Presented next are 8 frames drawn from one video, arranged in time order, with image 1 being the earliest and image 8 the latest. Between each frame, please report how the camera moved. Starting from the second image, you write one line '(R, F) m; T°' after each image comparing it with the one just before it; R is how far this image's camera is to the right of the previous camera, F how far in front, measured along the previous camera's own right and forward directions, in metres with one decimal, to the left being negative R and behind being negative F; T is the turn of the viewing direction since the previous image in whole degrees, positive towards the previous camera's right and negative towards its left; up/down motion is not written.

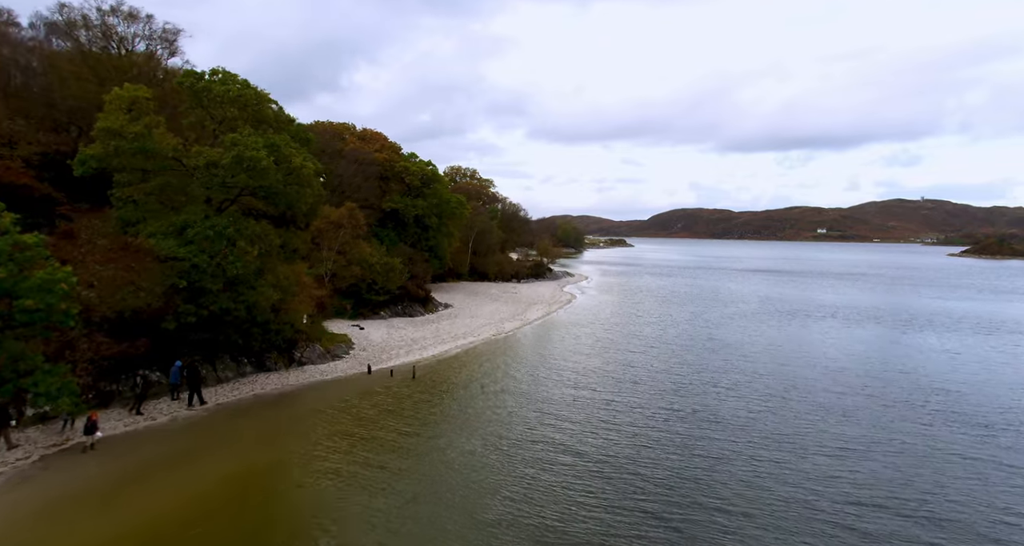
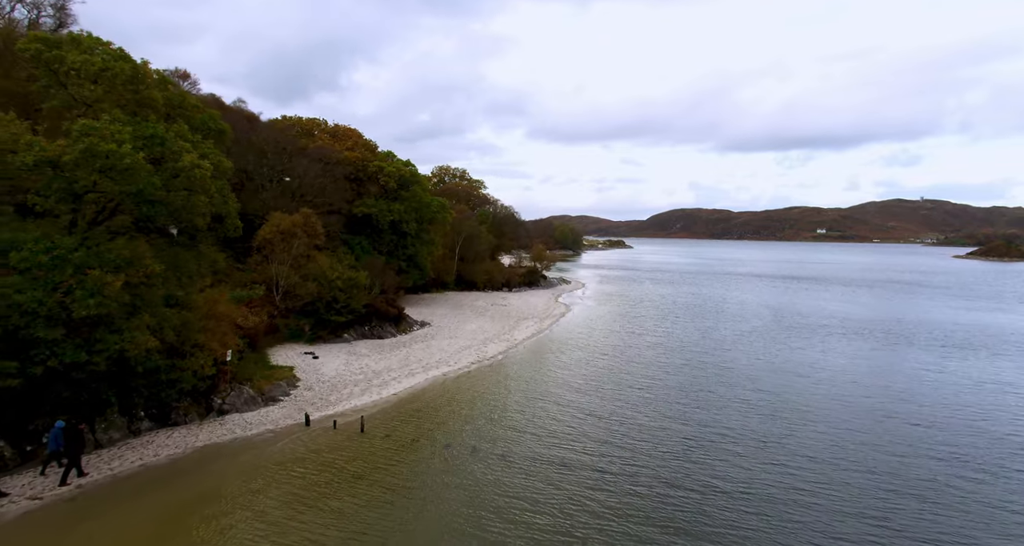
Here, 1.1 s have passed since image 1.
(+0.8, +4.0) m; 0°
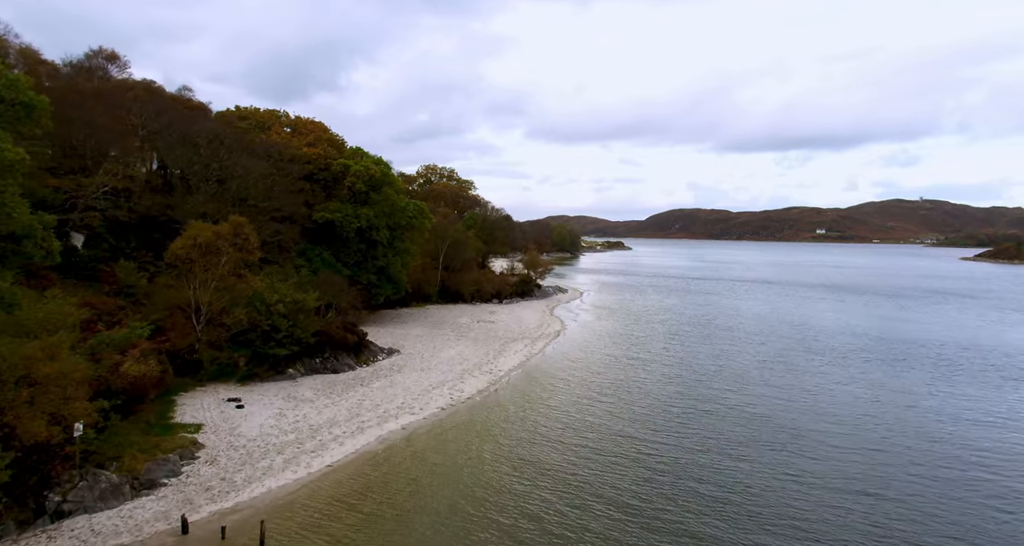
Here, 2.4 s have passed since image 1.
(+0.7, +4.8) m; 0°
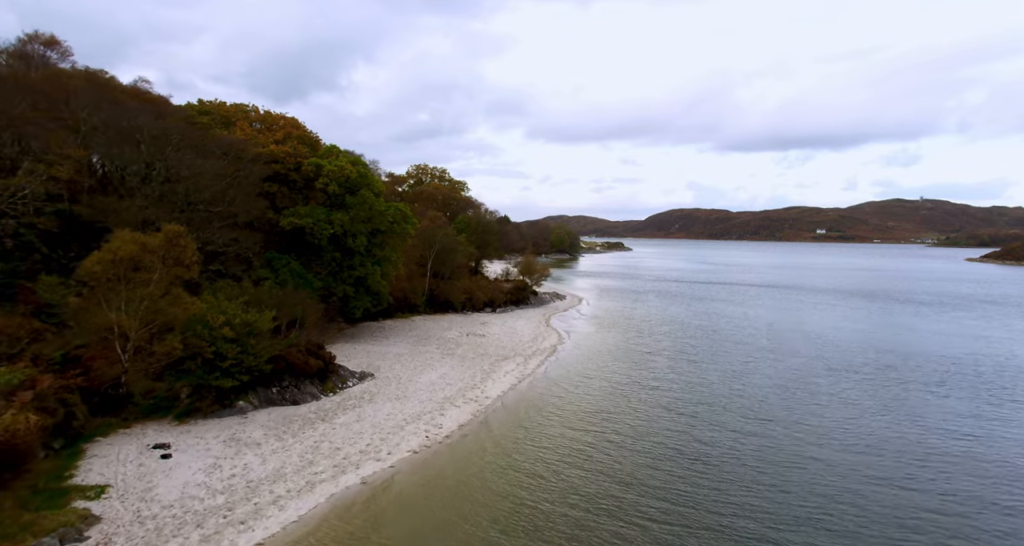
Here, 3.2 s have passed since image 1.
(+0.5, +3.0) m; 0°
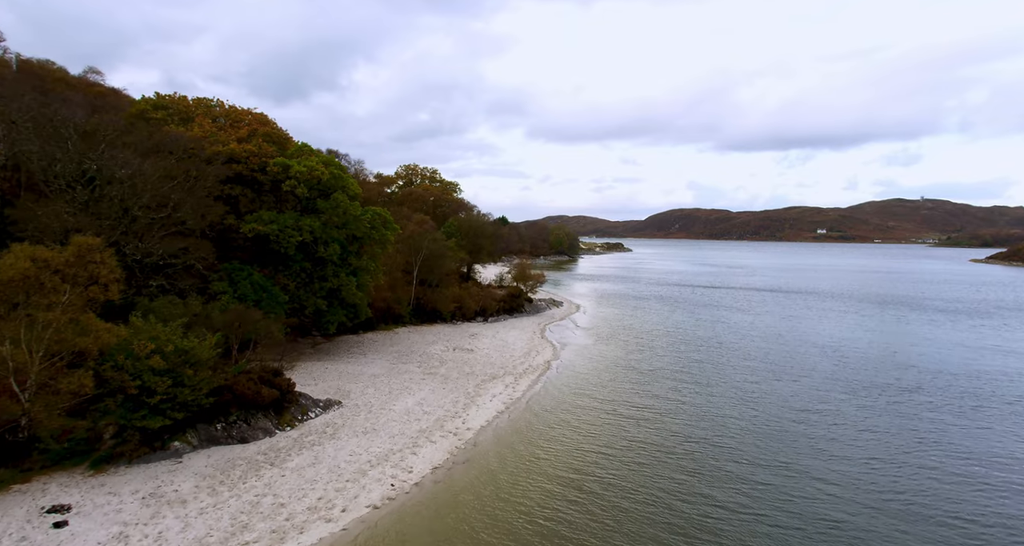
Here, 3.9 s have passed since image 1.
(+0.6, +2.7) m; 0°
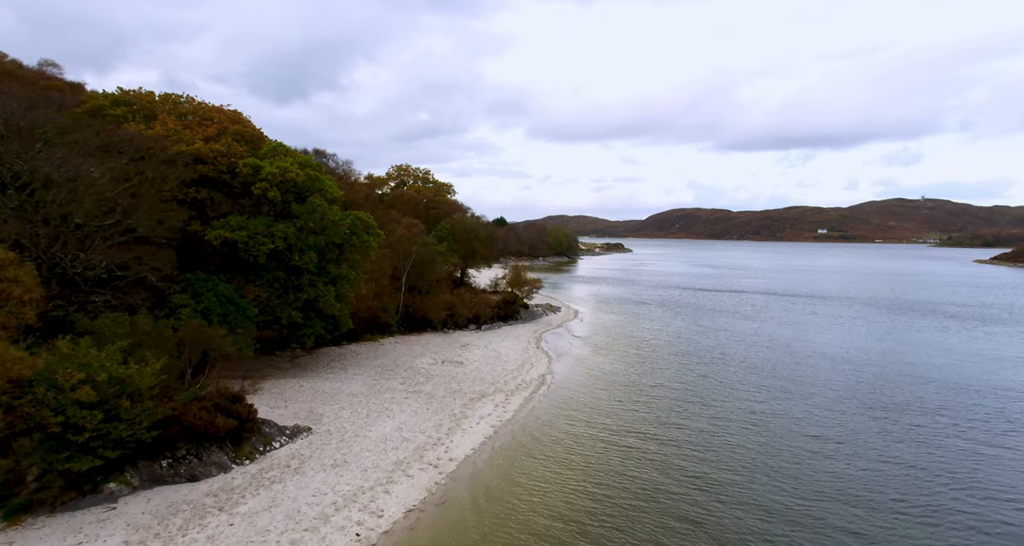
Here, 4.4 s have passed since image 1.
(+0.4, +2.0) m; 0°
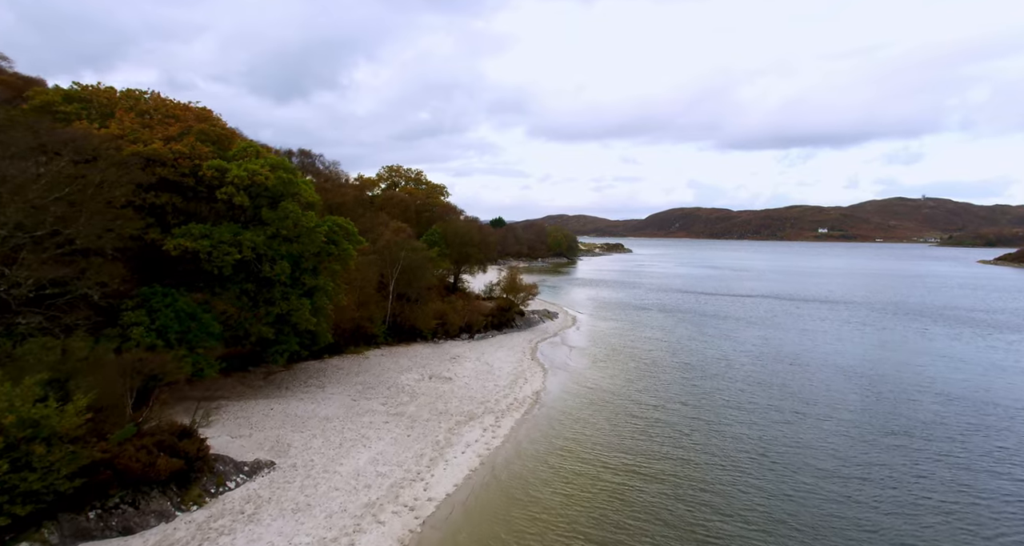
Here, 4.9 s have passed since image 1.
(+0.4, +2.0) m; 0°
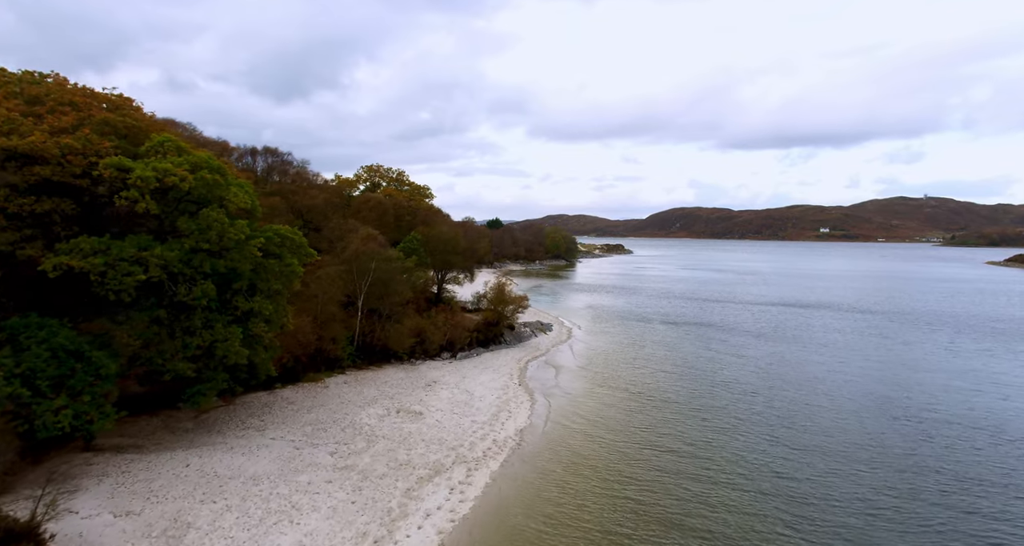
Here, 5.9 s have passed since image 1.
(+0.9, +4.2) m; 0°
